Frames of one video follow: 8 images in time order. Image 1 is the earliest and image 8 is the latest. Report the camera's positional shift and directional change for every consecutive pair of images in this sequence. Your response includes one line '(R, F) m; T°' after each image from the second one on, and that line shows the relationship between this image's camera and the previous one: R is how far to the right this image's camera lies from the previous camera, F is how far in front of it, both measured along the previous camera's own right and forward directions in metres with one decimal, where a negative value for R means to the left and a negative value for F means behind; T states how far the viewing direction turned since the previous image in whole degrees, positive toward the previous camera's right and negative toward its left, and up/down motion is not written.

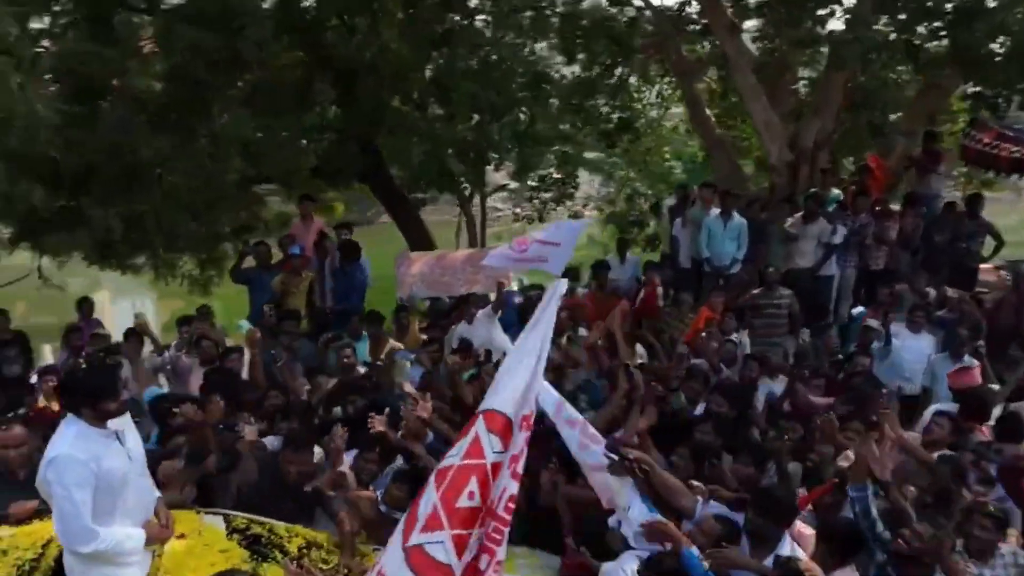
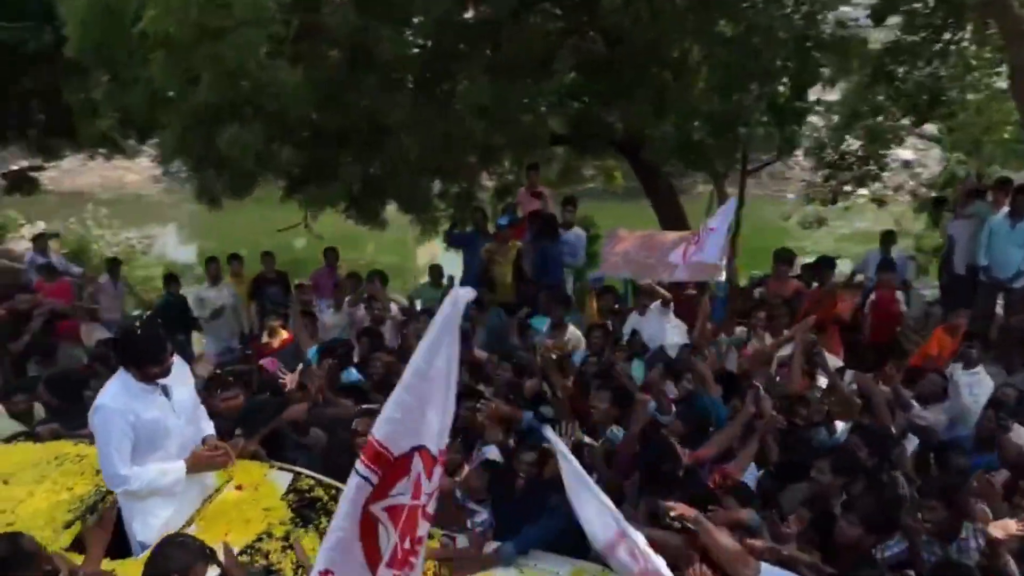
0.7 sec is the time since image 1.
(+1.1, +0.6) m; -22°
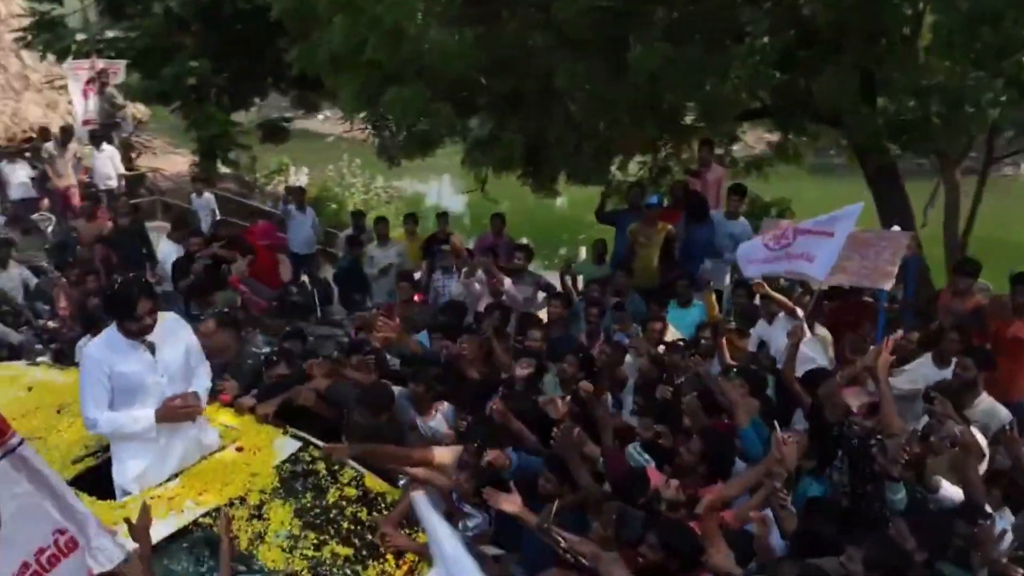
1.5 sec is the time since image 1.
(+1.2, +0.5) m; -19°
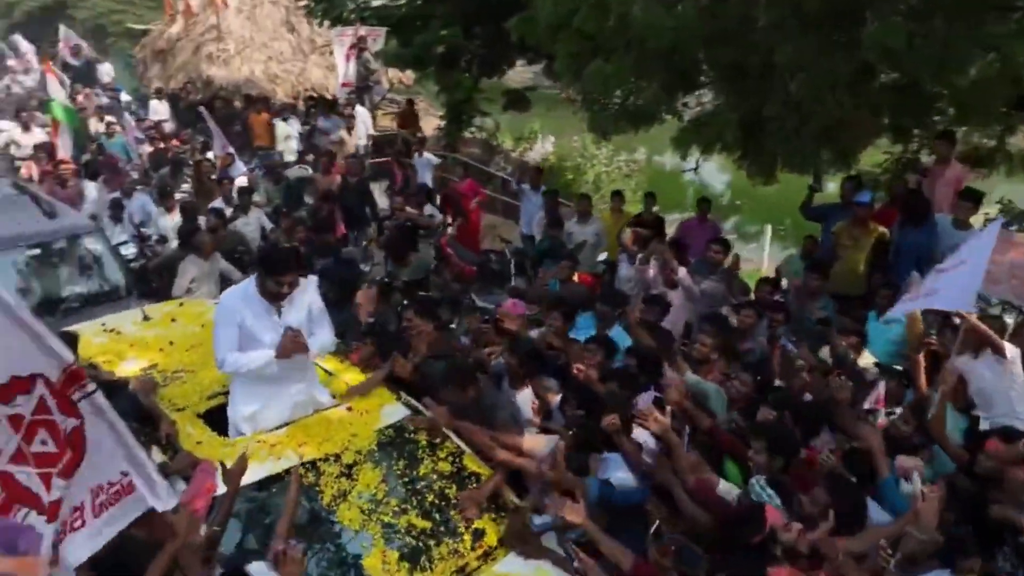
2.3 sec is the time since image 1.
(+0.7, +0.3) m; -18°
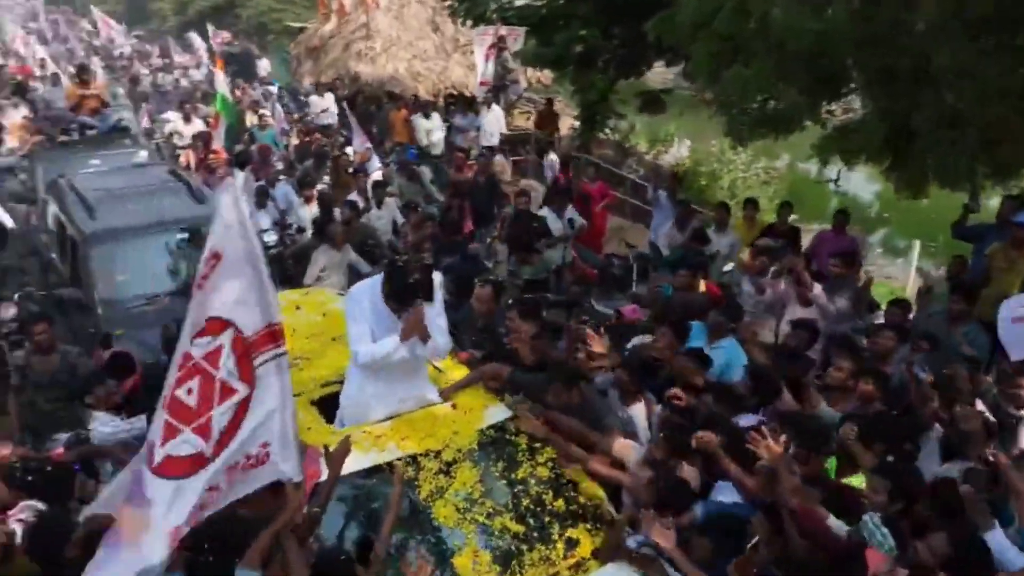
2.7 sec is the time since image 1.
(+0.1, 0.0) m; -9°
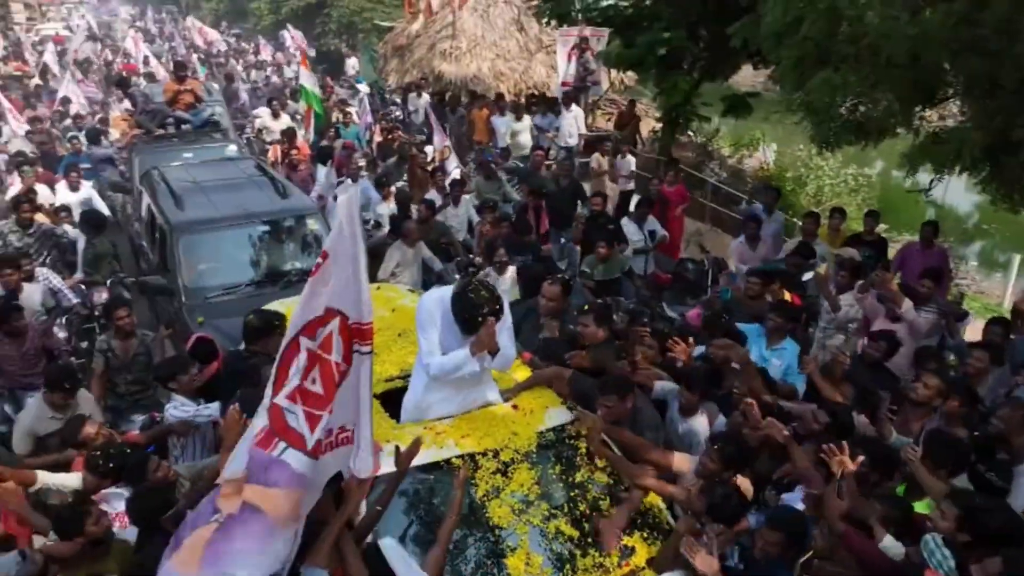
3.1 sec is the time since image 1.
(+0.1, 0.0) m; -5°
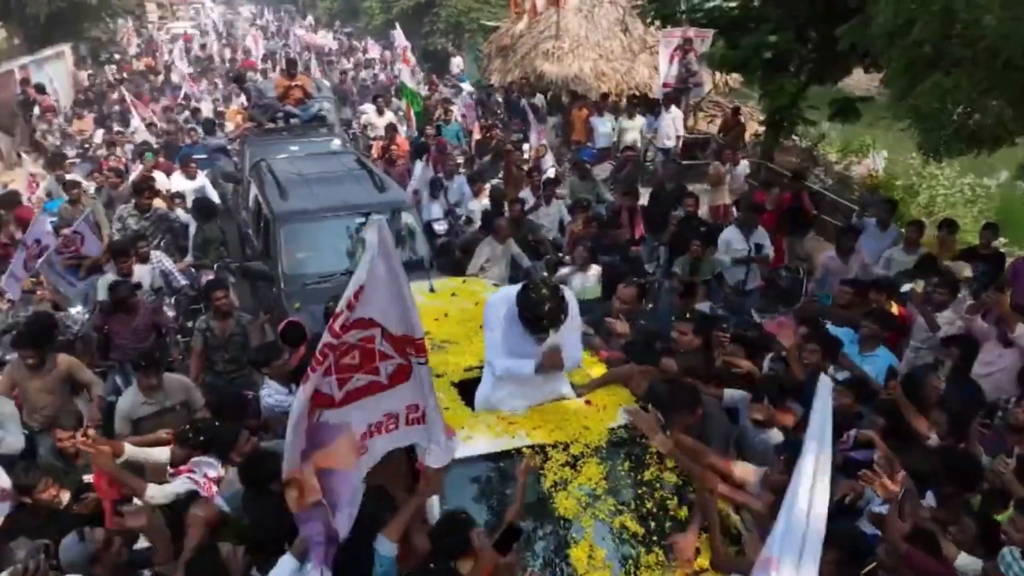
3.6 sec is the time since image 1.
(+0.1, -0.1) m; -7°
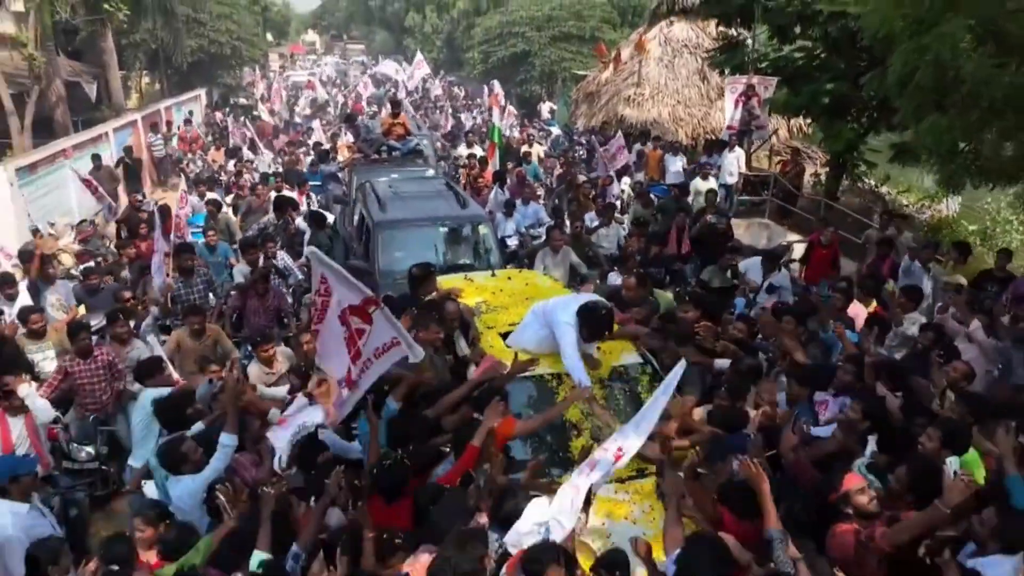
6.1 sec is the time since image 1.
(+0.4, -1.4) m; -6°
